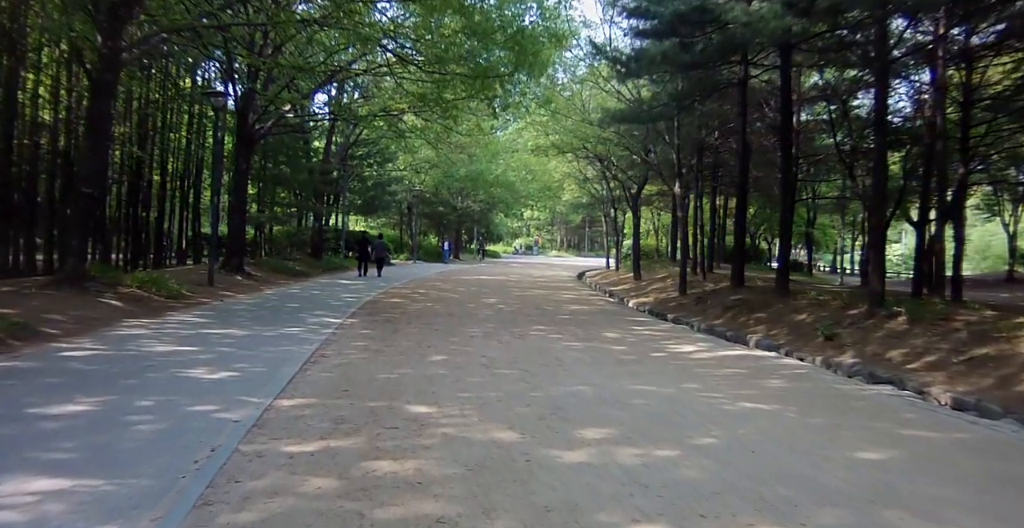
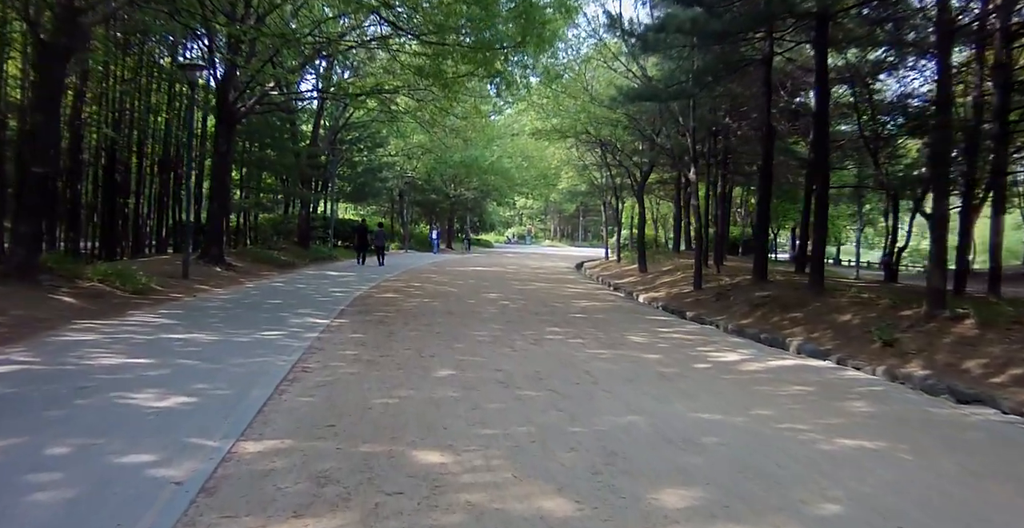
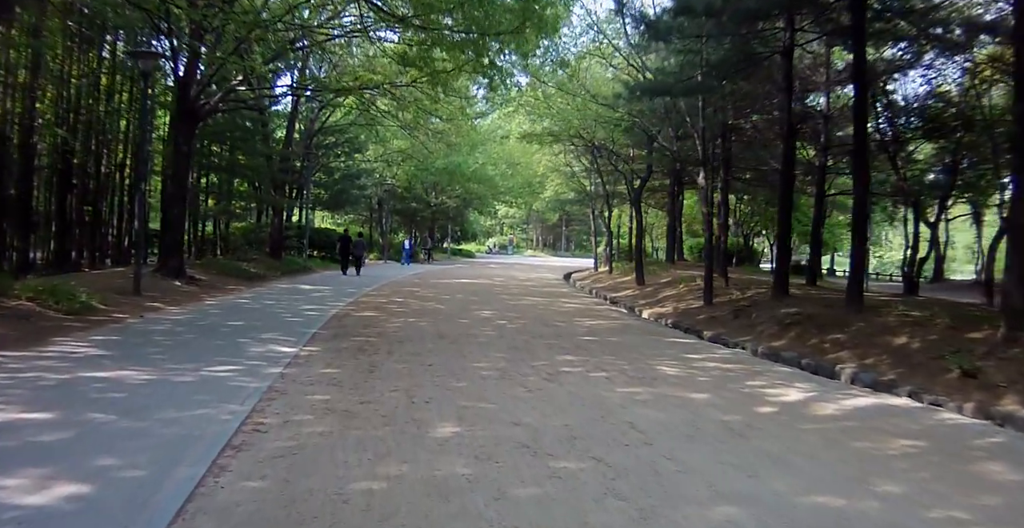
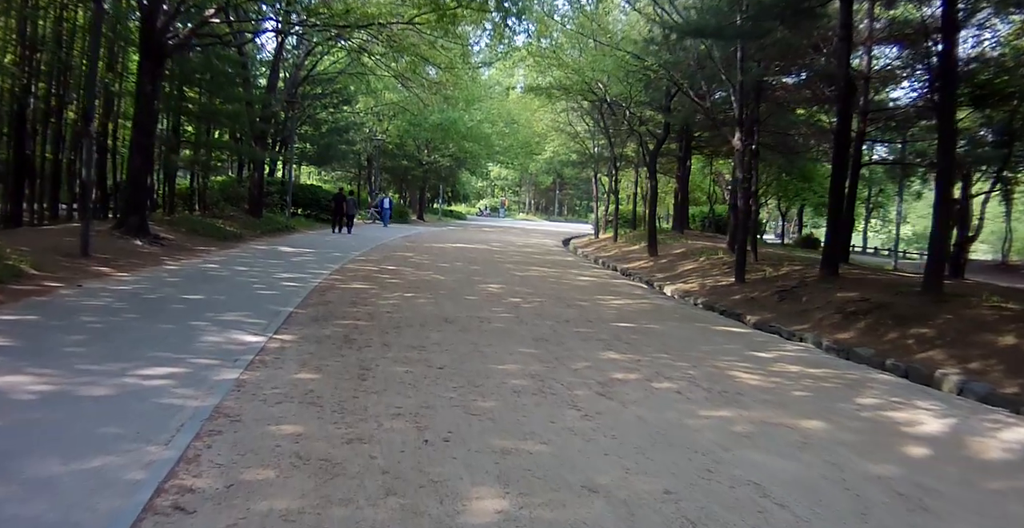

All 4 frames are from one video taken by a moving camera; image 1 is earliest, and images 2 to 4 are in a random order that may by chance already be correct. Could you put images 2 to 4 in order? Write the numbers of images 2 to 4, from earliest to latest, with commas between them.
2, 3, 4
